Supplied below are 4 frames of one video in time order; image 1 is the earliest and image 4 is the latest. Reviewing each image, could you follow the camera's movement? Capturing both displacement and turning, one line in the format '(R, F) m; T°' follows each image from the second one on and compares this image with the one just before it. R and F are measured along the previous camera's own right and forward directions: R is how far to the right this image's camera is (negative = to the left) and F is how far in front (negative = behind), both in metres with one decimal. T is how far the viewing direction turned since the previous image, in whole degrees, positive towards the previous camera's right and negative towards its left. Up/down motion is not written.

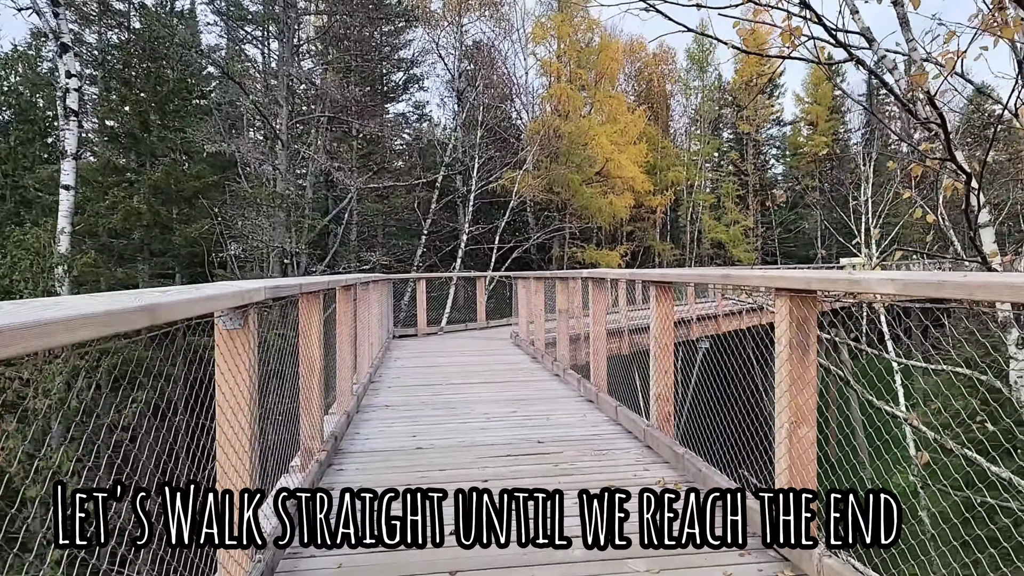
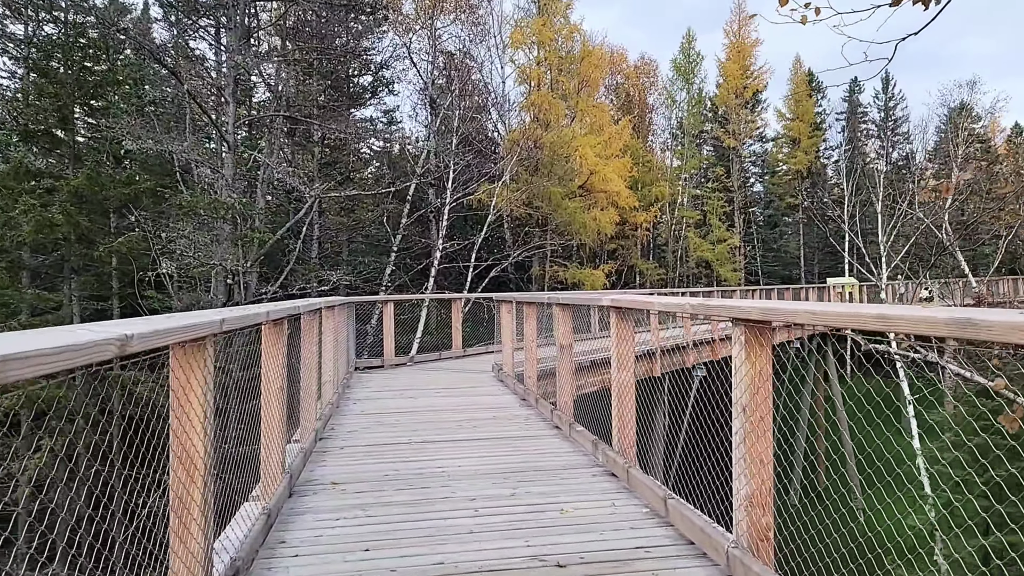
(-0.1, +1.2) m; +3°
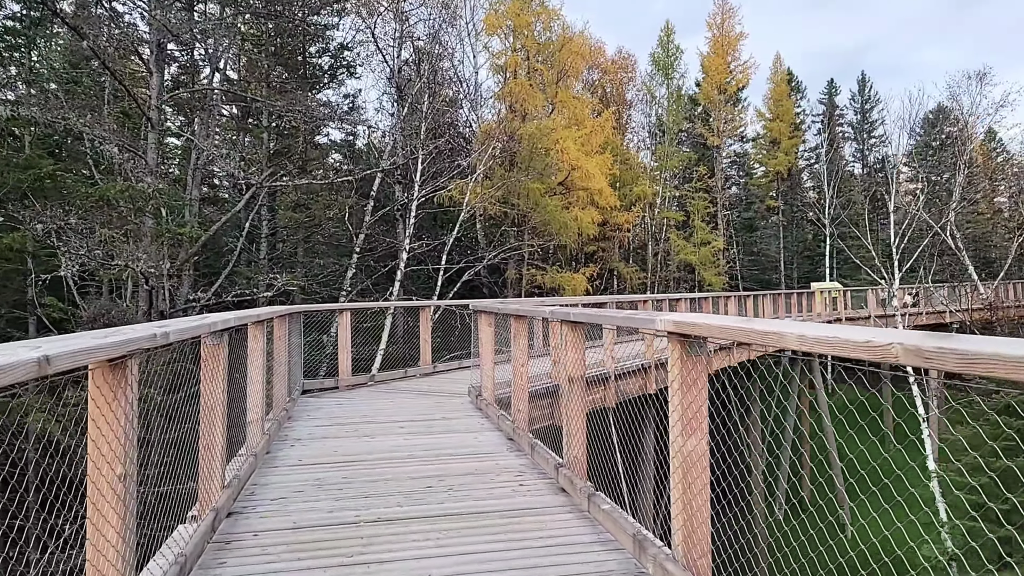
(-0.1, +1.2) m; +3°
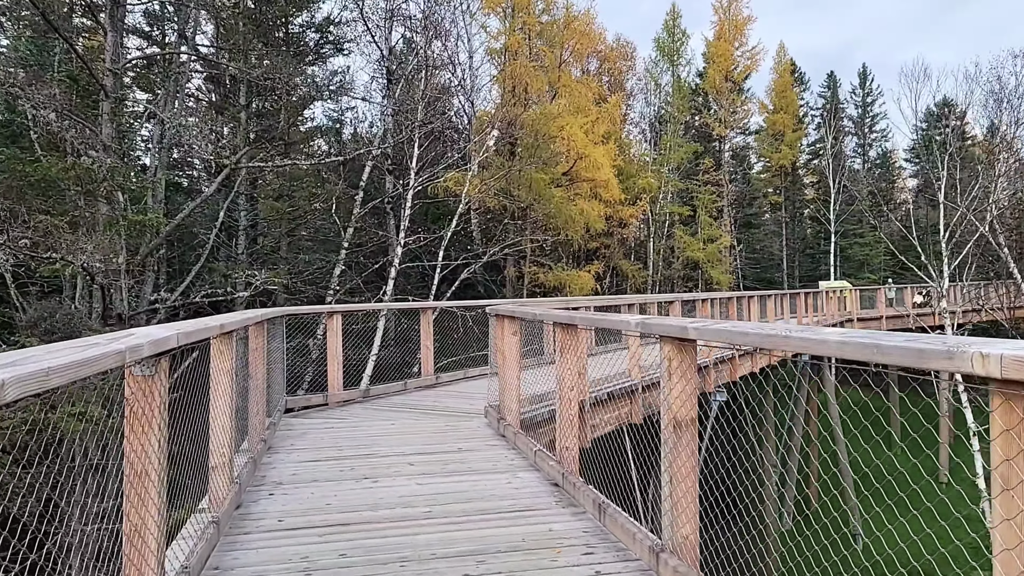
(-0.3, +1.0) m; +1°
